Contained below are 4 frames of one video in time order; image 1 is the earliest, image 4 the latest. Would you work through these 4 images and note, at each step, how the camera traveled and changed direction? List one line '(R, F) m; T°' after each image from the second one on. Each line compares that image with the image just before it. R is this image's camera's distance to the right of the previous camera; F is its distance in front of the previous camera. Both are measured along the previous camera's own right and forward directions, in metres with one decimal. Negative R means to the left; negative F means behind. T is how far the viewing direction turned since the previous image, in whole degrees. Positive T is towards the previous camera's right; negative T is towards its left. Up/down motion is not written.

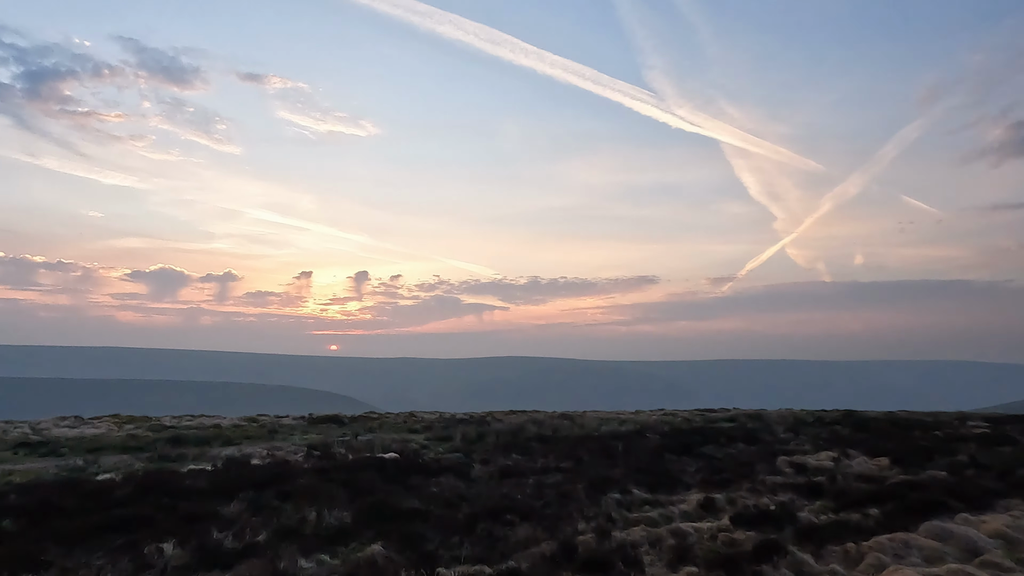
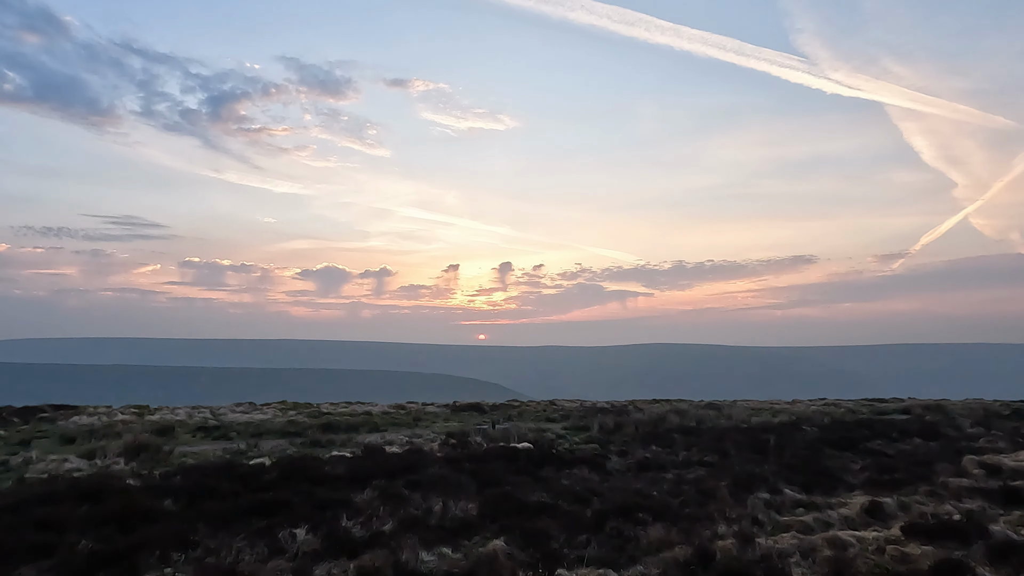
(+0.4, +0.8) m; -12°
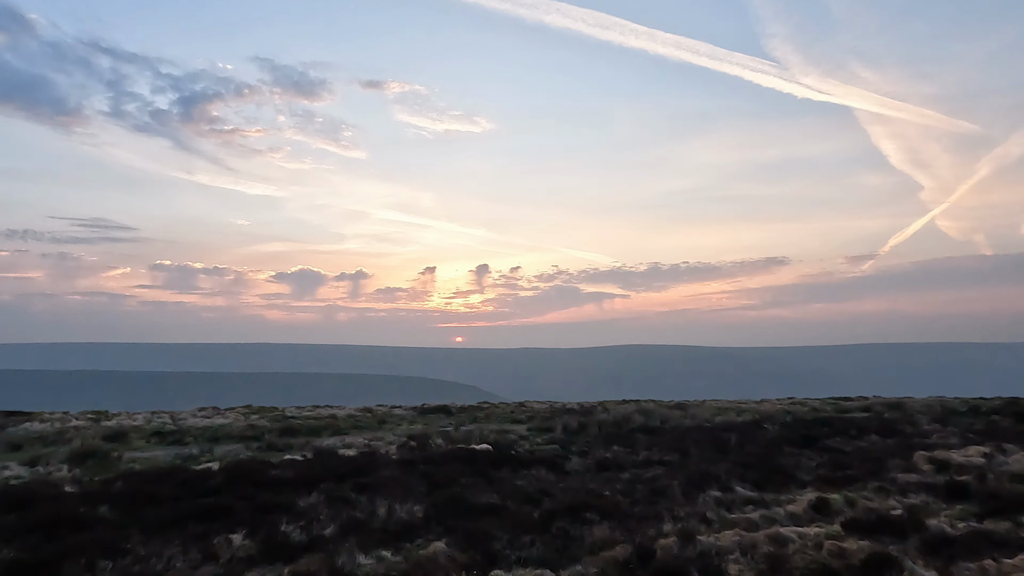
(+0.6, +0.1) m; +2°
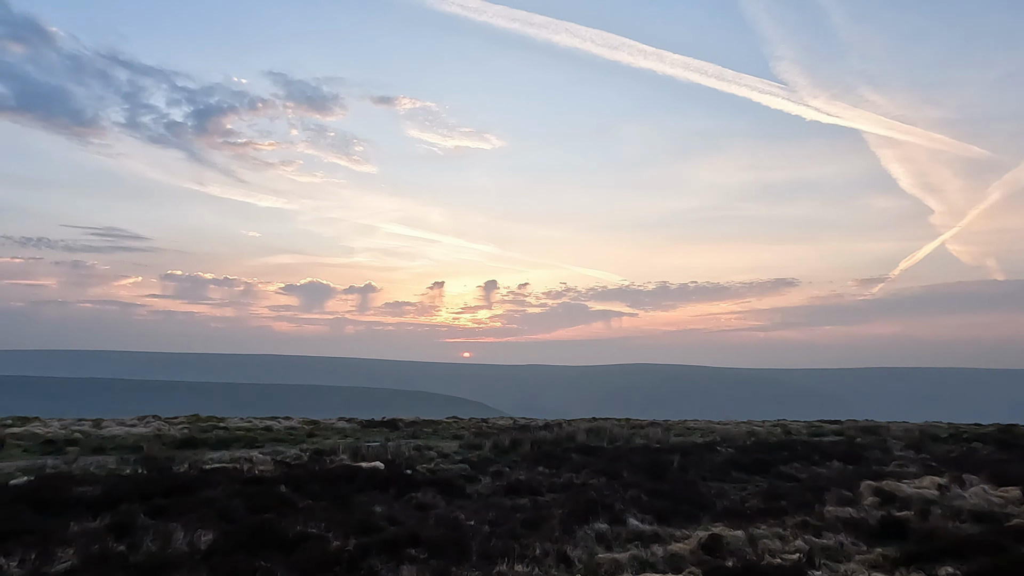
(+3.3, +2.3) m; -1°
